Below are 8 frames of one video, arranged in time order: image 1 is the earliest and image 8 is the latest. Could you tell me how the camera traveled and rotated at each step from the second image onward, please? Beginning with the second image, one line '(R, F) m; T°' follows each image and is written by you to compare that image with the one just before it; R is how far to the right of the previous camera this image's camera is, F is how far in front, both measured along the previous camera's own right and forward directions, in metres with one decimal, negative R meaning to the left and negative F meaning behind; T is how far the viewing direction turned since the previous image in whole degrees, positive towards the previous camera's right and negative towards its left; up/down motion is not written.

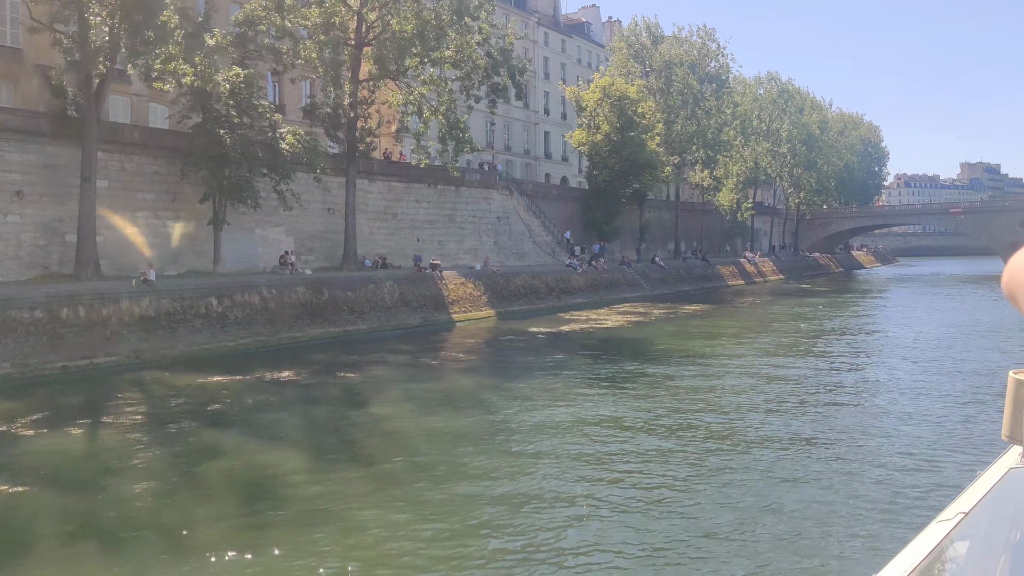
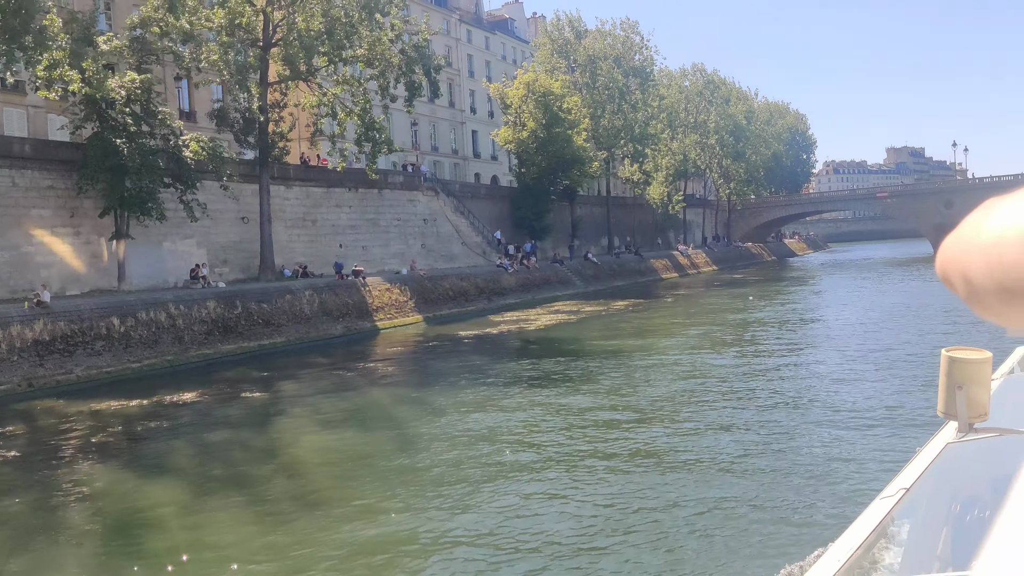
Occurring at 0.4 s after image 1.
(+0.5, +0.7) m; +4°
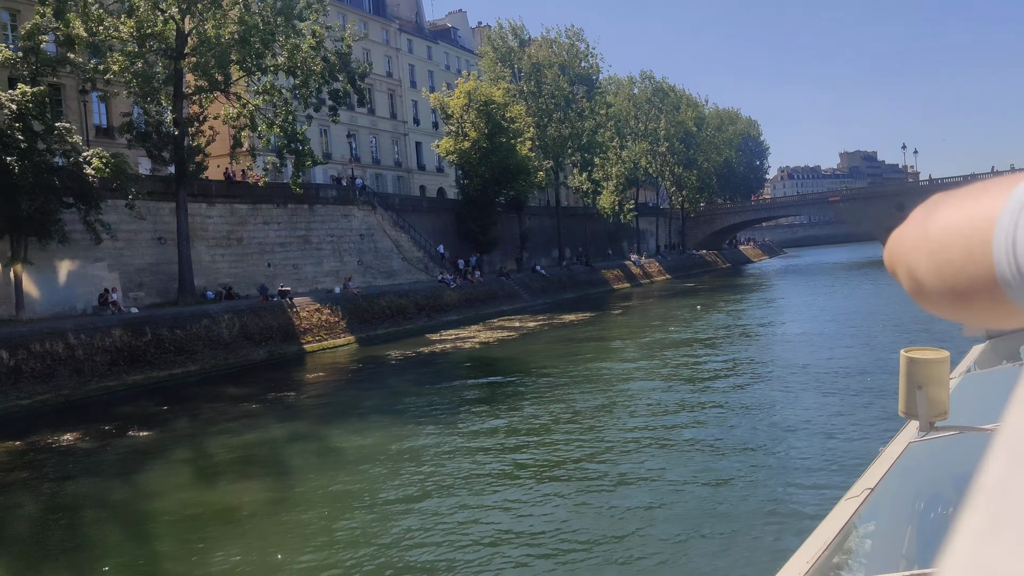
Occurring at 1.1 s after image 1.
(+0.8, +1.3) m; +2°
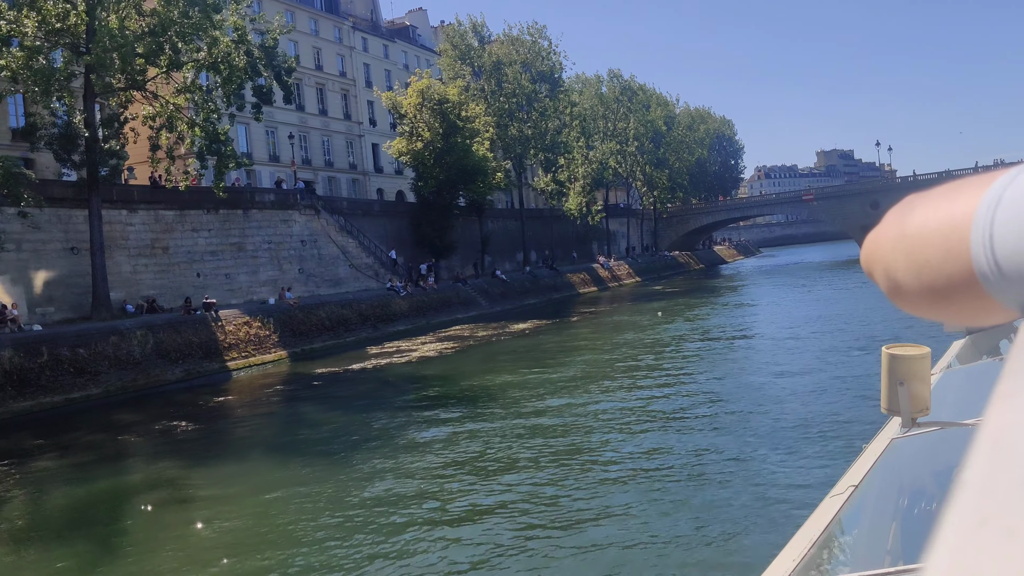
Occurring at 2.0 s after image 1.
(+1.1, +1.8) m; +1°
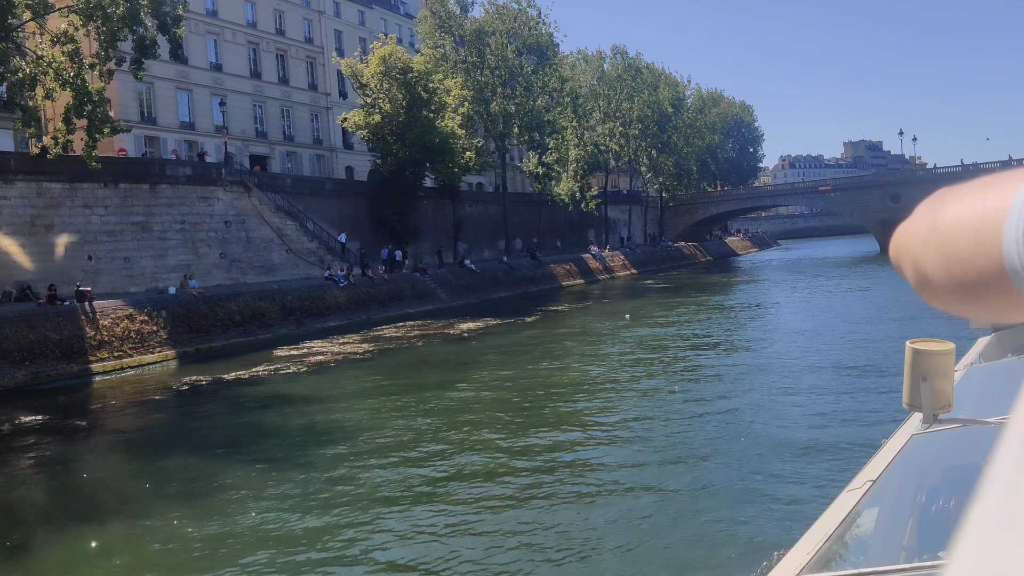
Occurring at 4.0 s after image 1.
(+2.3, +4.0) m; -1°
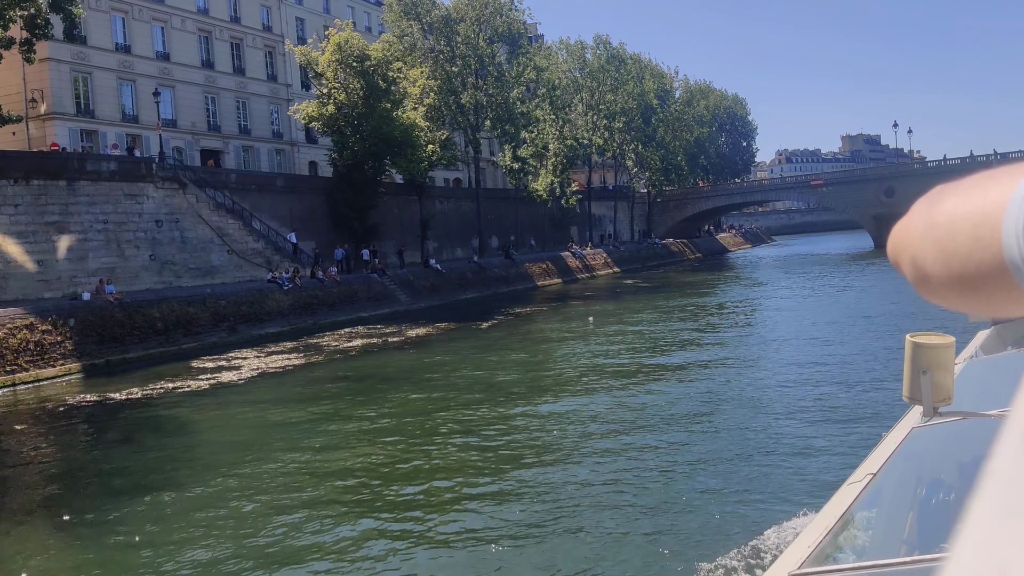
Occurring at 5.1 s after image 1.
(+1.3, +2.1) m; 0°
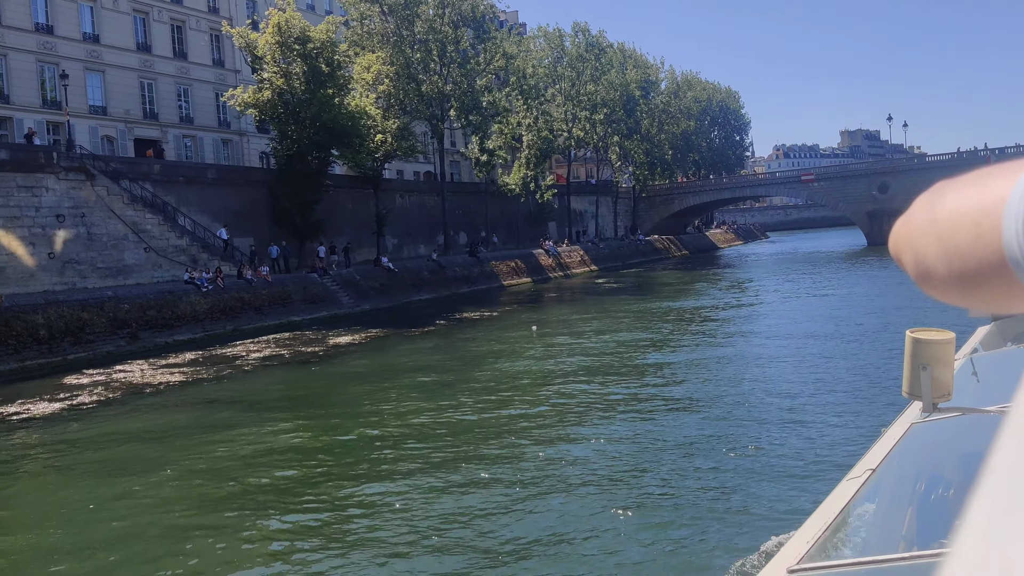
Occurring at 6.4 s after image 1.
(+1.7, +2.6) m; 0°
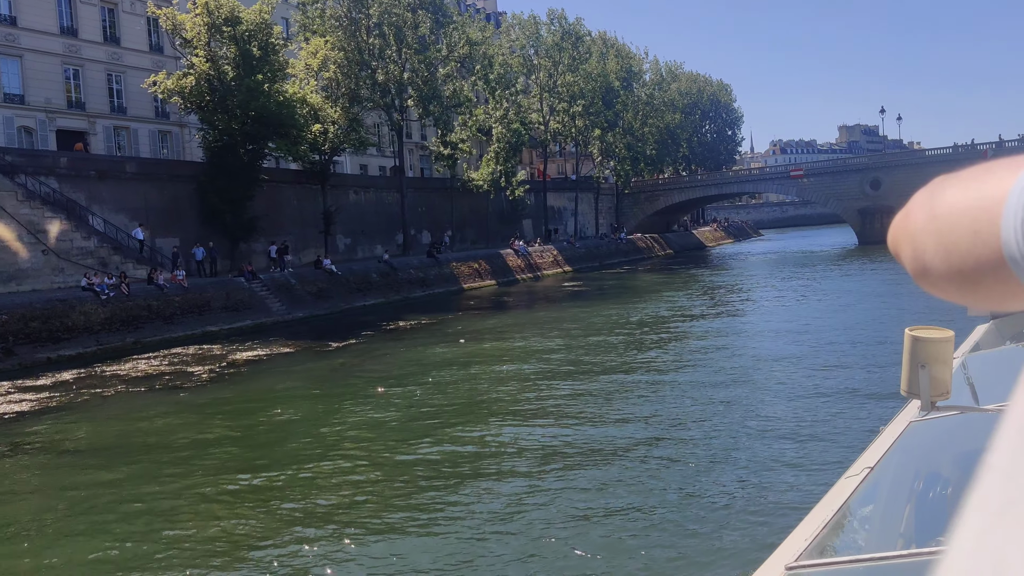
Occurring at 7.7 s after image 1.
(+1.7, +2.5) m; 0°
